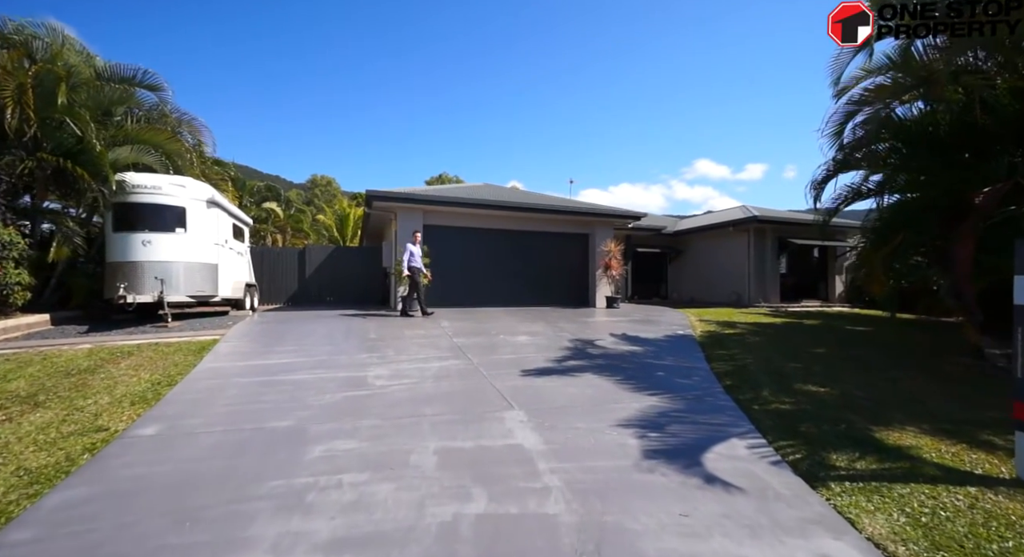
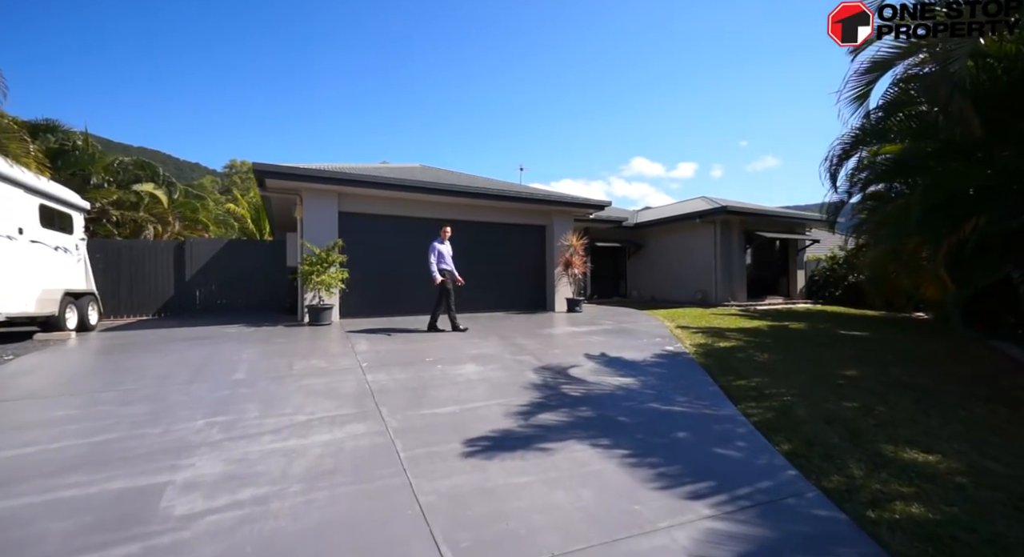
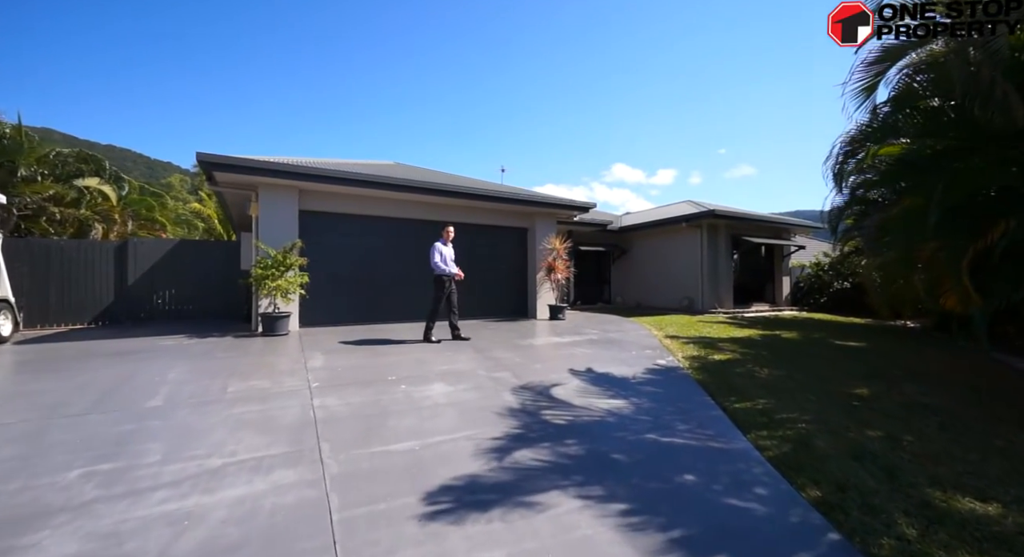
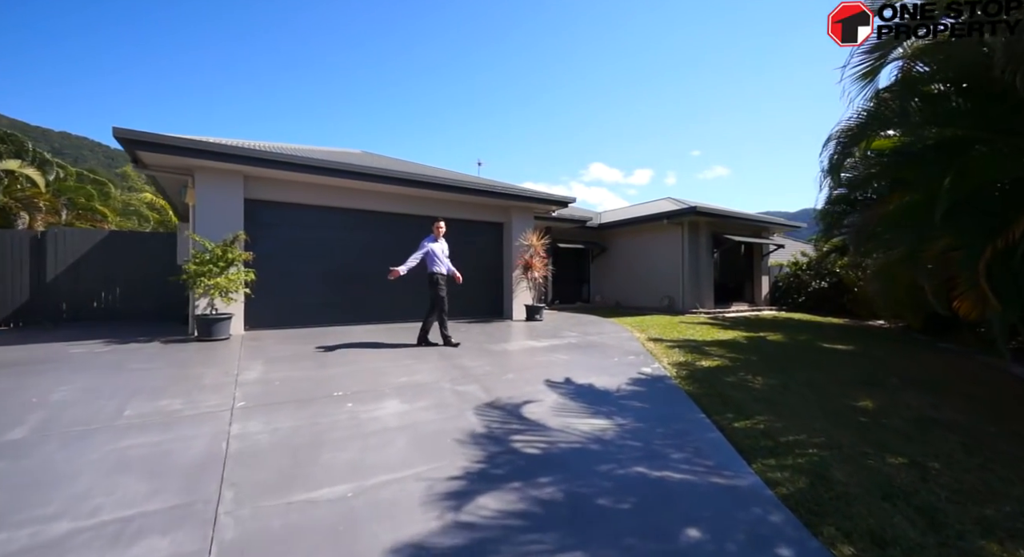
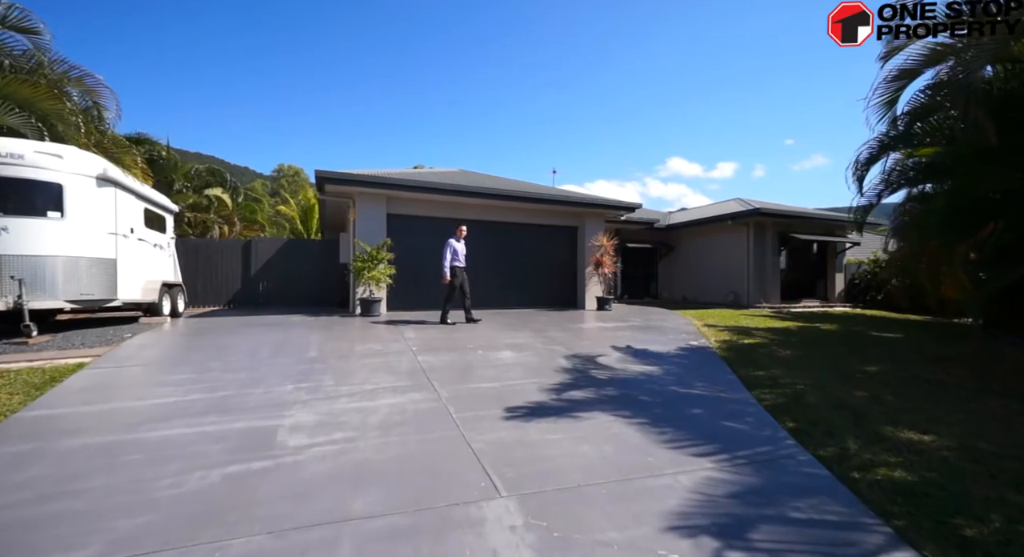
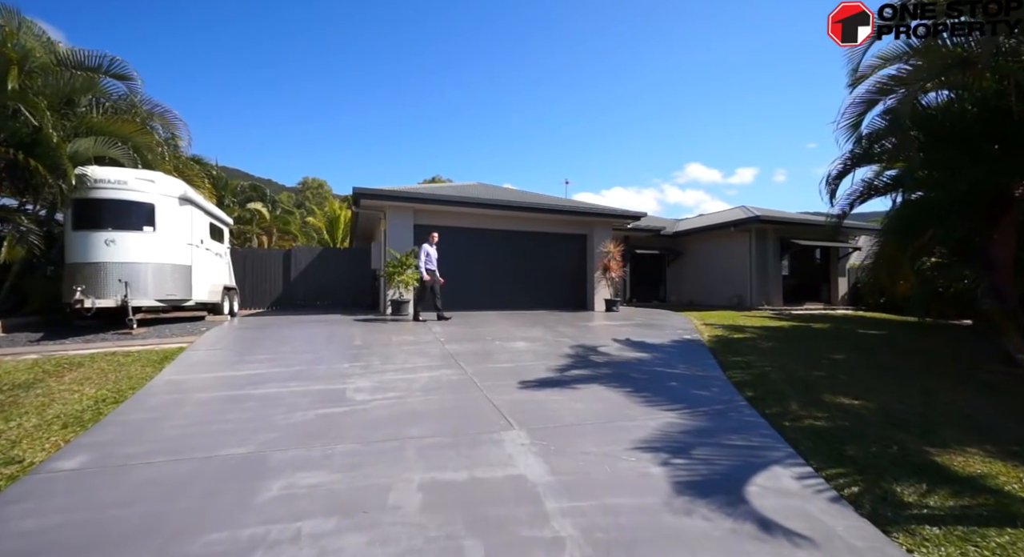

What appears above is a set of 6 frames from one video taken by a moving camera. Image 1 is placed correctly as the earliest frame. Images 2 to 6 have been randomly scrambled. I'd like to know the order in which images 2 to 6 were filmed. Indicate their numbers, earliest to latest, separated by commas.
6, 5, 2, 3, 4
